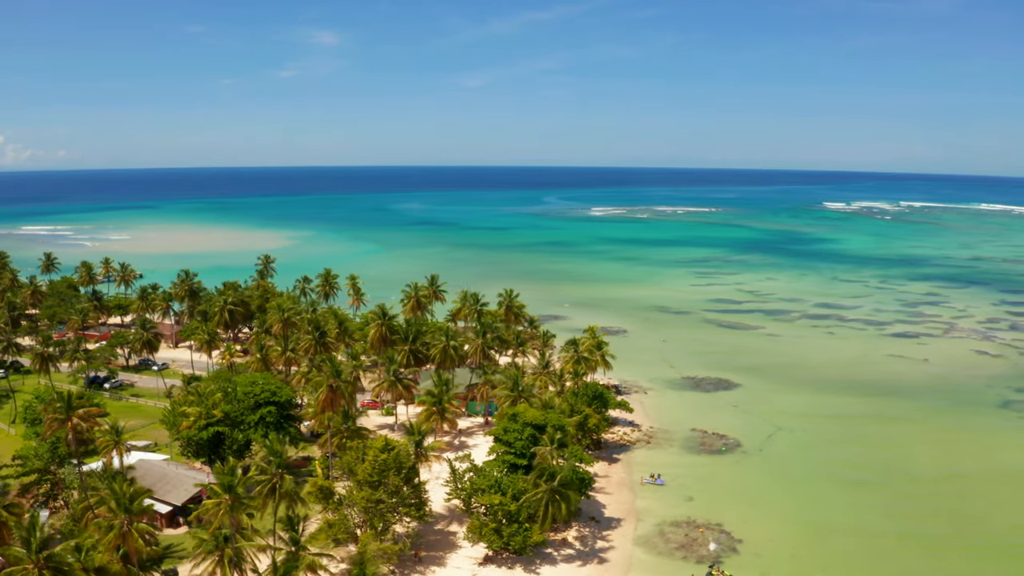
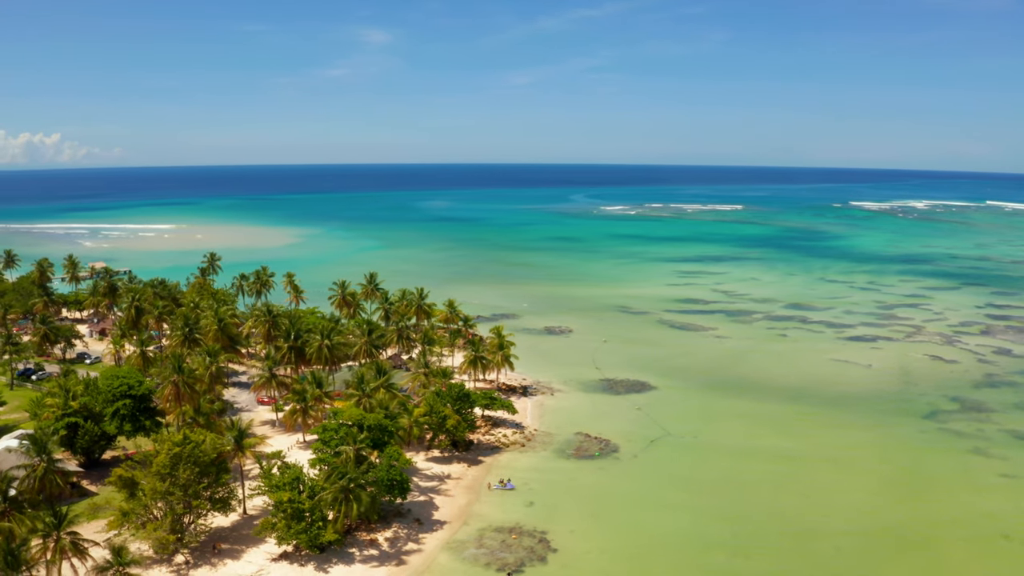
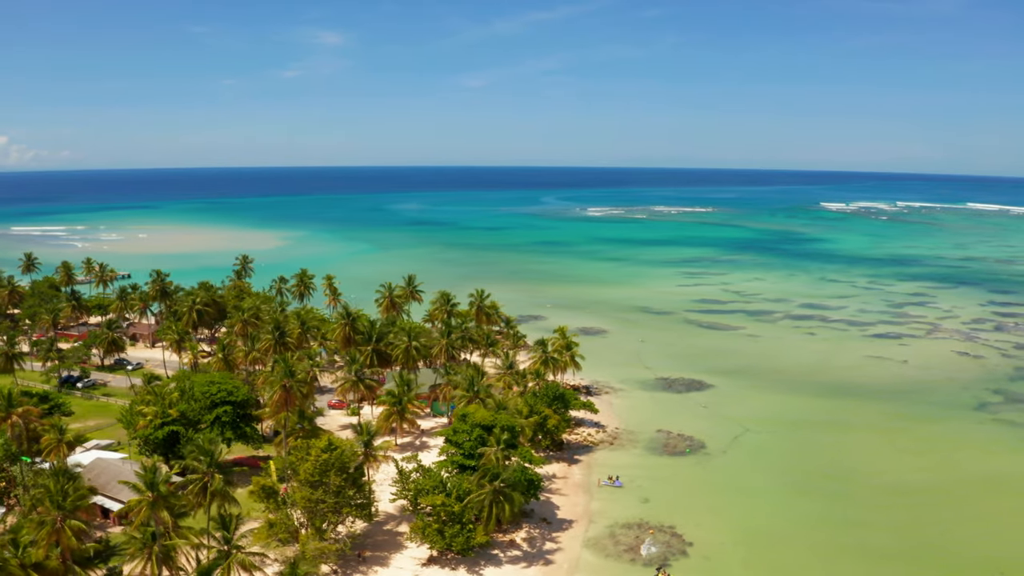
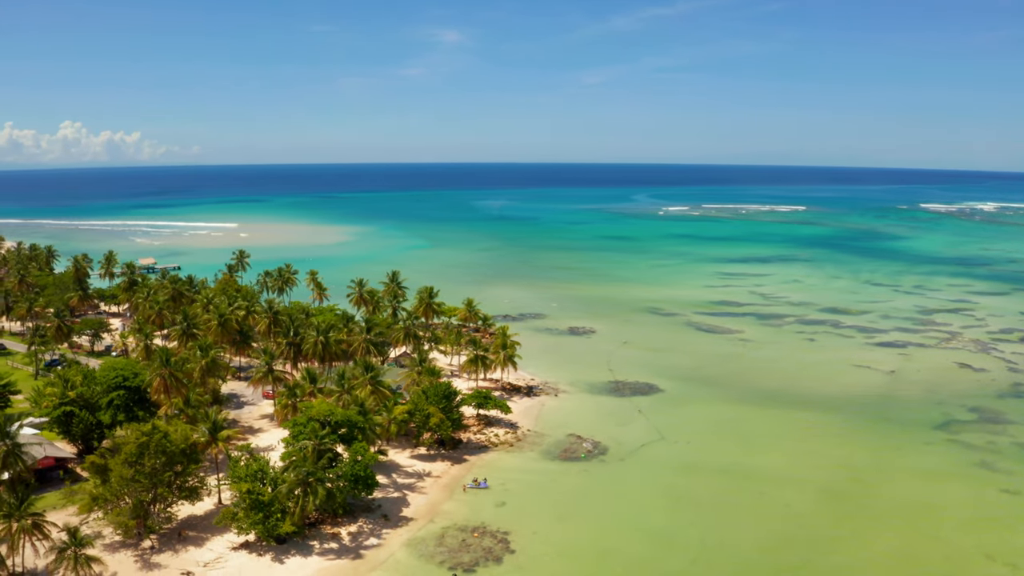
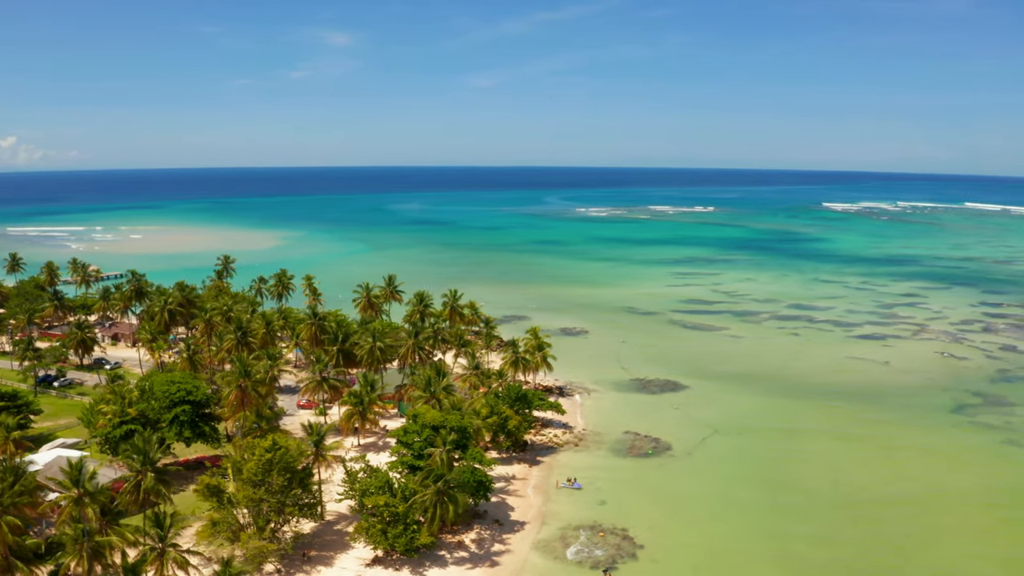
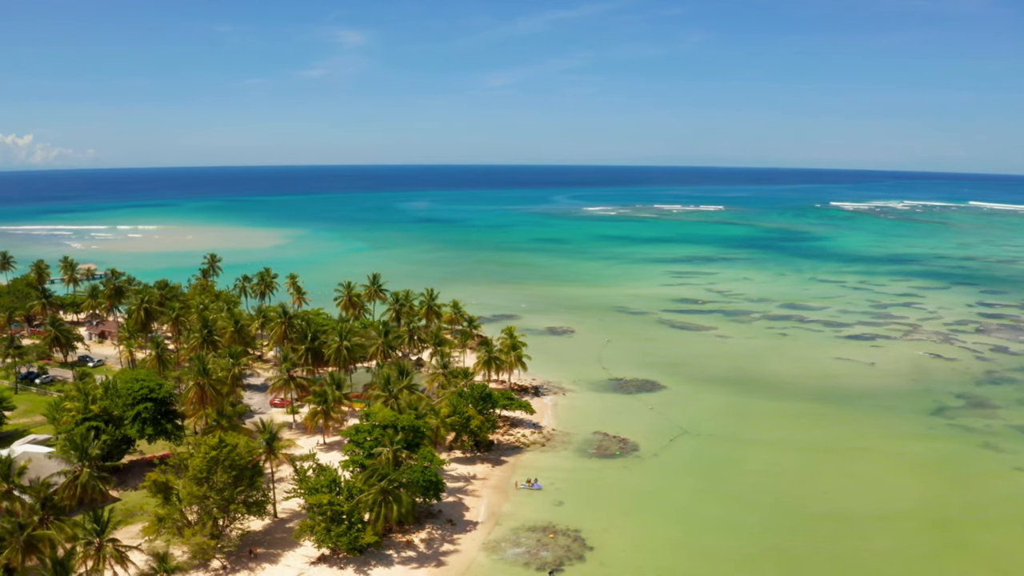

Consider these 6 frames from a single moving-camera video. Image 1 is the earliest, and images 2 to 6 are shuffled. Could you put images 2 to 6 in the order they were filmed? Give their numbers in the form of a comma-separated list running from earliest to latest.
3, 5, 6, 2, 4
